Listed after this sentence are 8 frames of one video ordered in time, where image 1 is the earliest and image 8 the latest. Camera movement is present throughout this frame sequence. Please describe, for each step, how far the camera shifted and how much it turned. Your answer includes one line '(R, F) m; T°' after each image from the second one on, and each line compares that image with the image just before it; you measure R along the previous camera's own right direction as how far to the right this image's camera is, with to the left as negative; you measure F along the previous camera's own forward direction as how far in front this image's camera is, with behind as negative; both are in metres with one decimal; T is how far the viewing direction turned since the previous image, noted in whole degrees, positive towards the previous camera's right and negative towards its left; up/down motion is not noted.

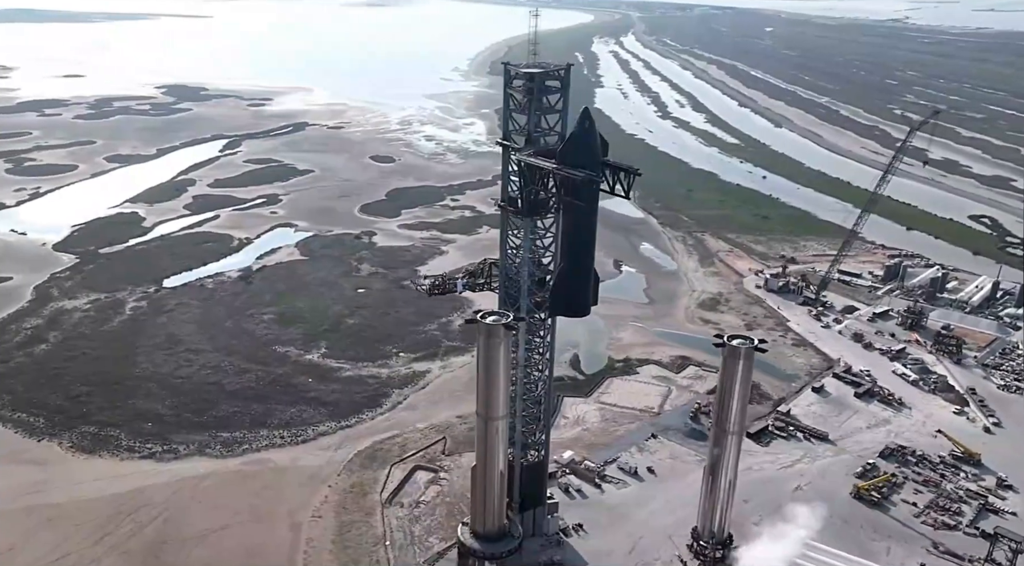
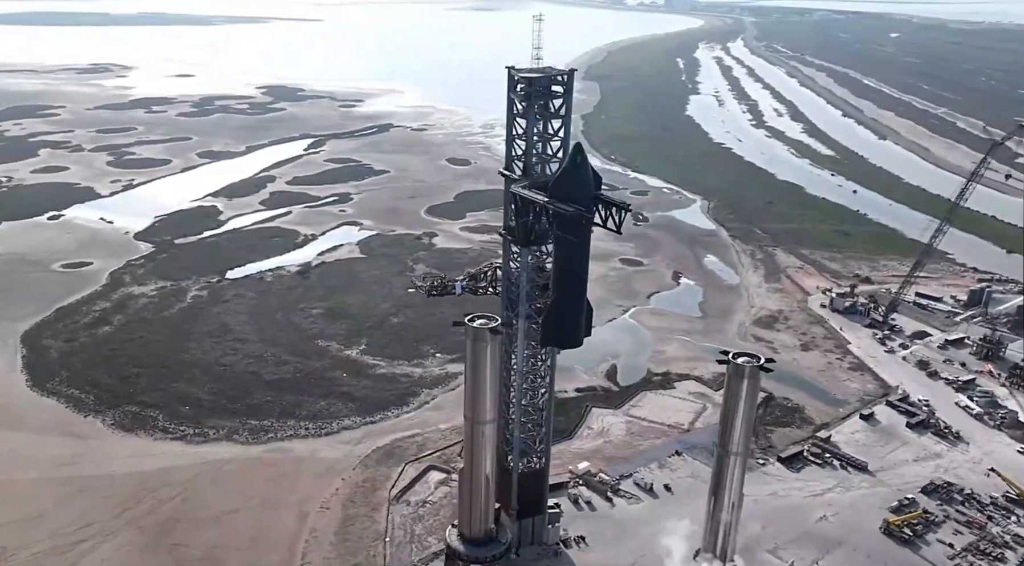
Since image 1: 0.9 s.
(+2.8, +0.2) m; -6°
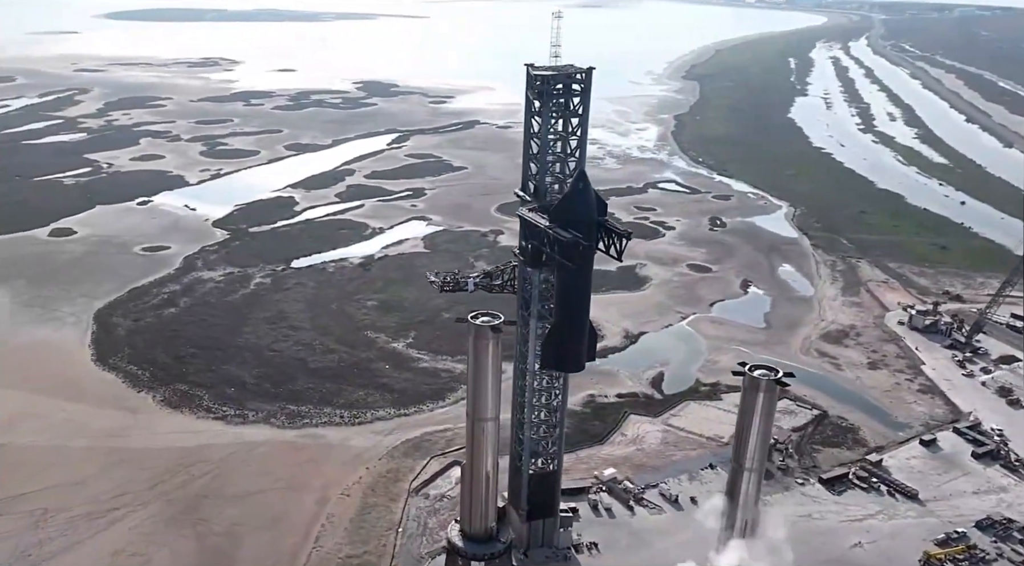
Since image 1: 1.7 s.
(+2.4, +0.4) m; -6°
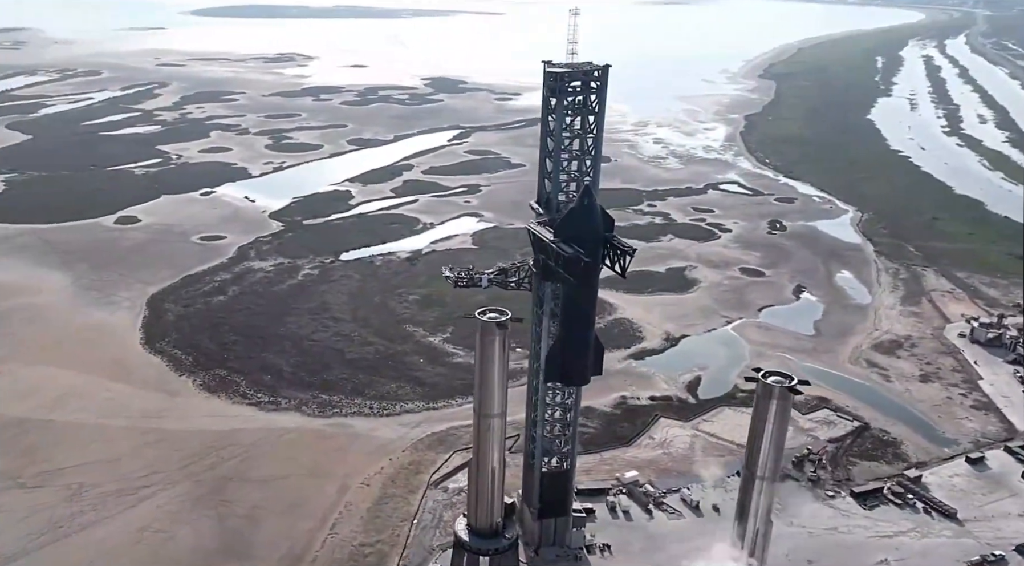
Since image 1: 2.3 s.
(+1.6, +0.1) m; -5°
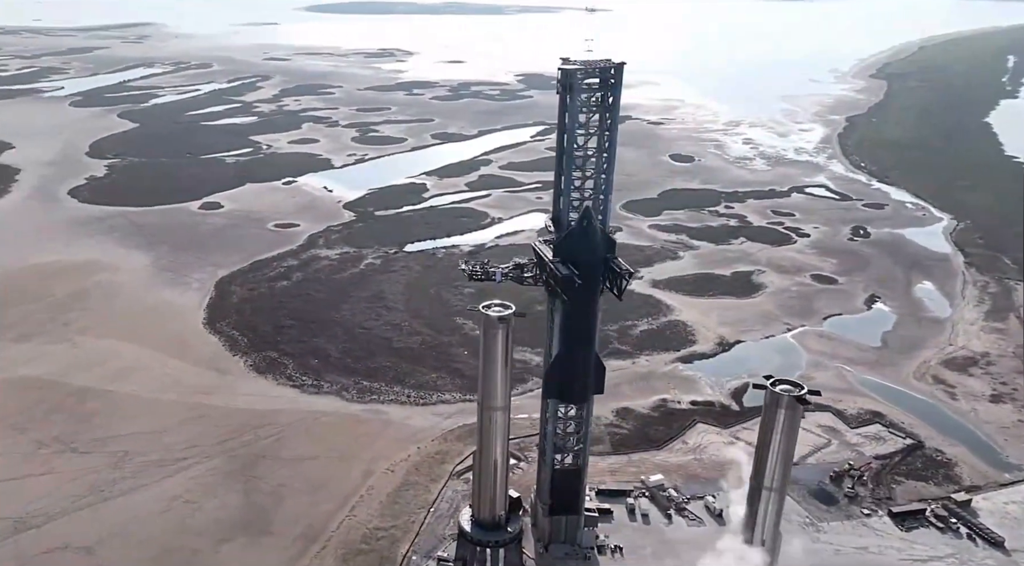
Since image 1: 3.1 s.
(+2.4, +0.1) m; -7°
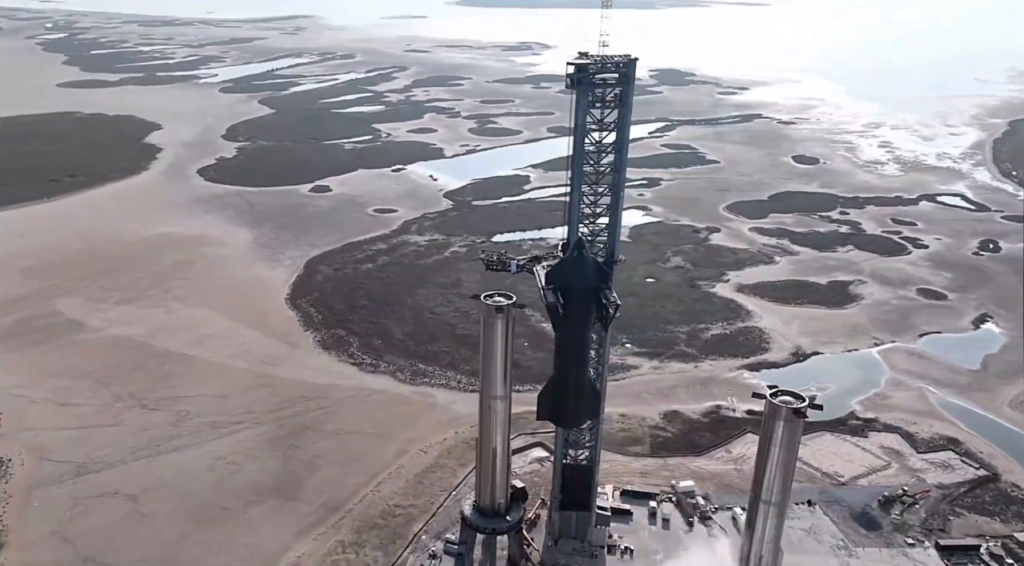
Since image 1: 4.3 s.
(+3.6, +0.1) m; -9°
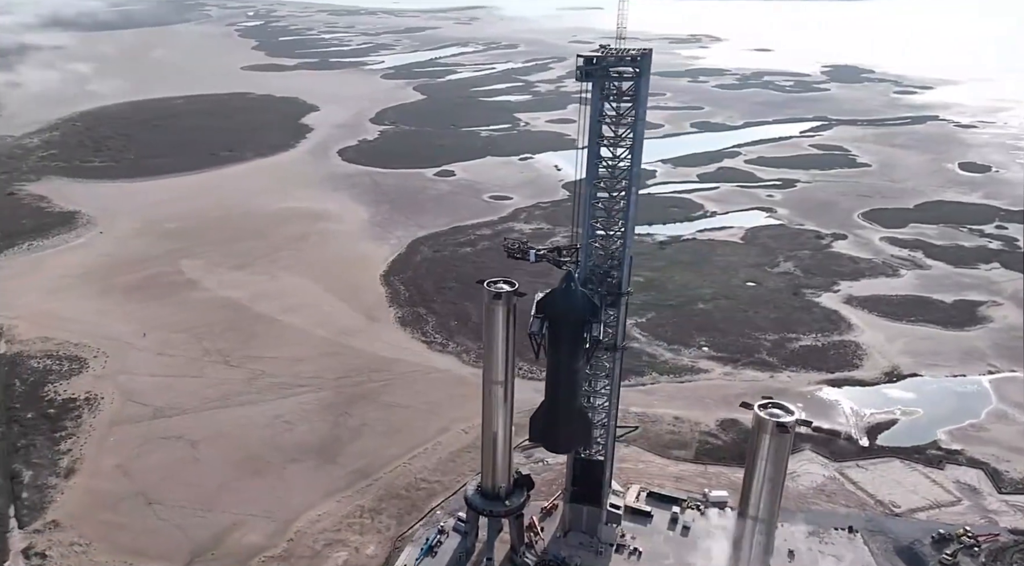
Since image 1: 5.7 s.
(+4.4, +0.2) m; -11°
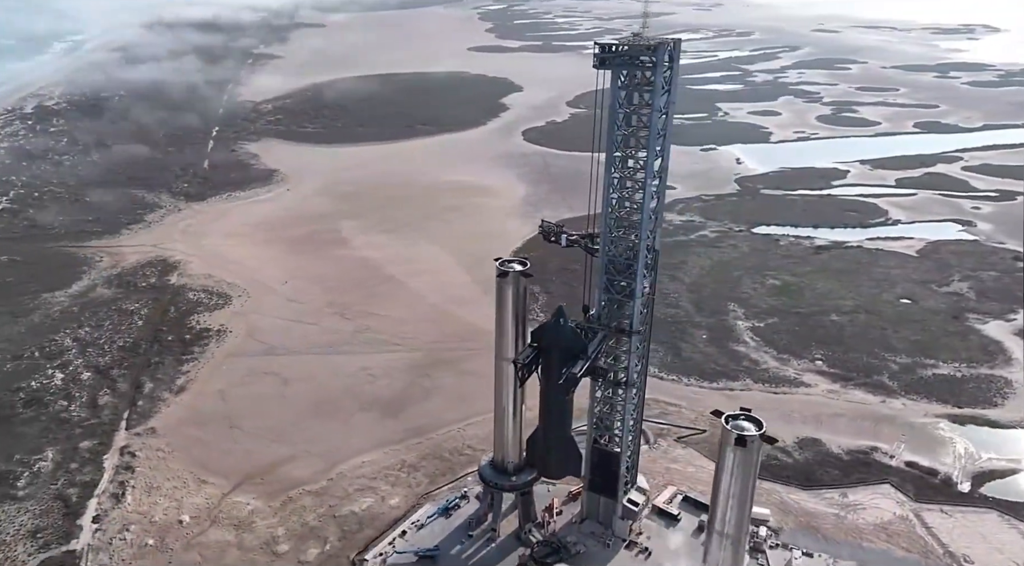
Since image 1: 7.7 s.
(+6.0, +0.4) m; -16°
